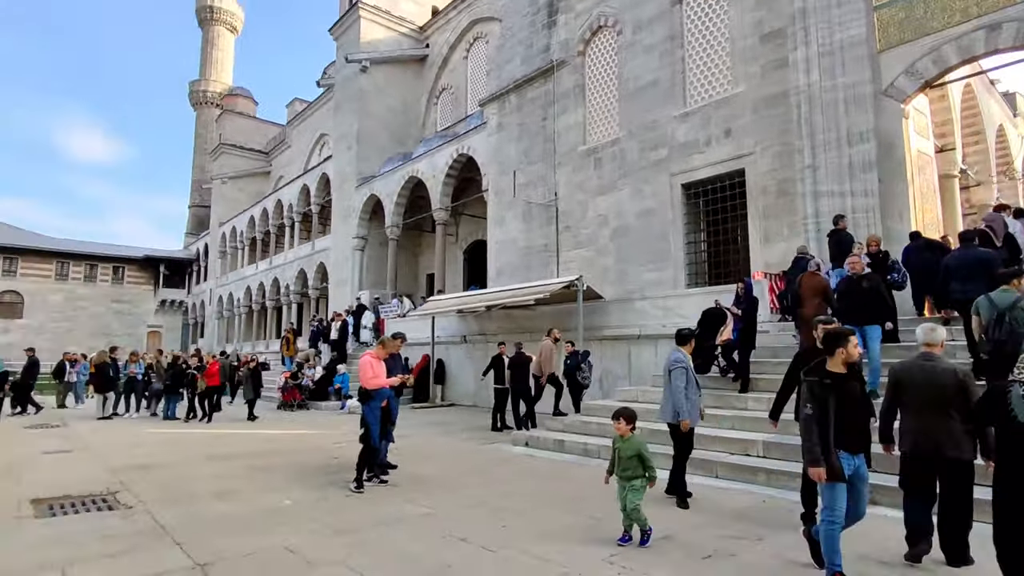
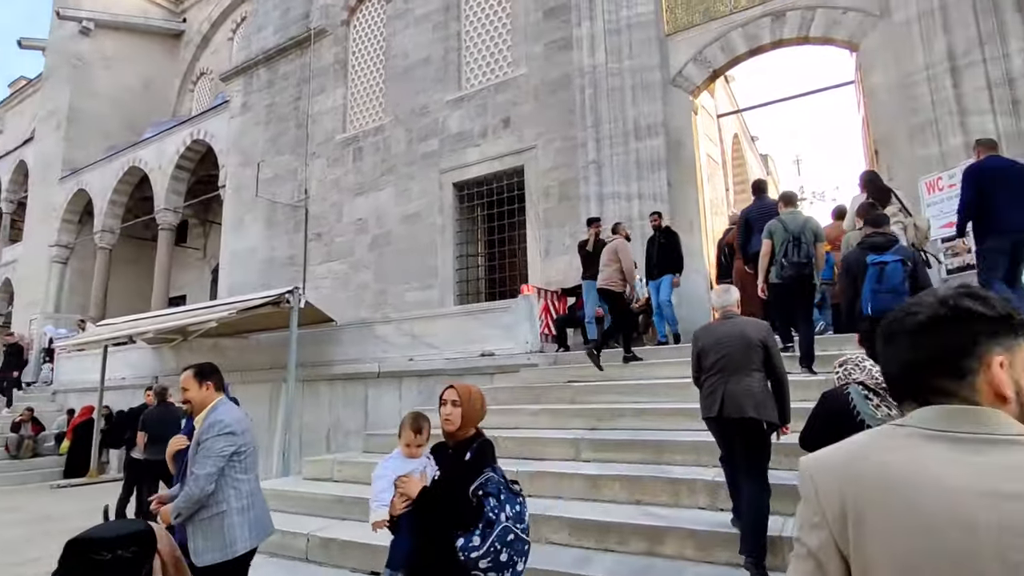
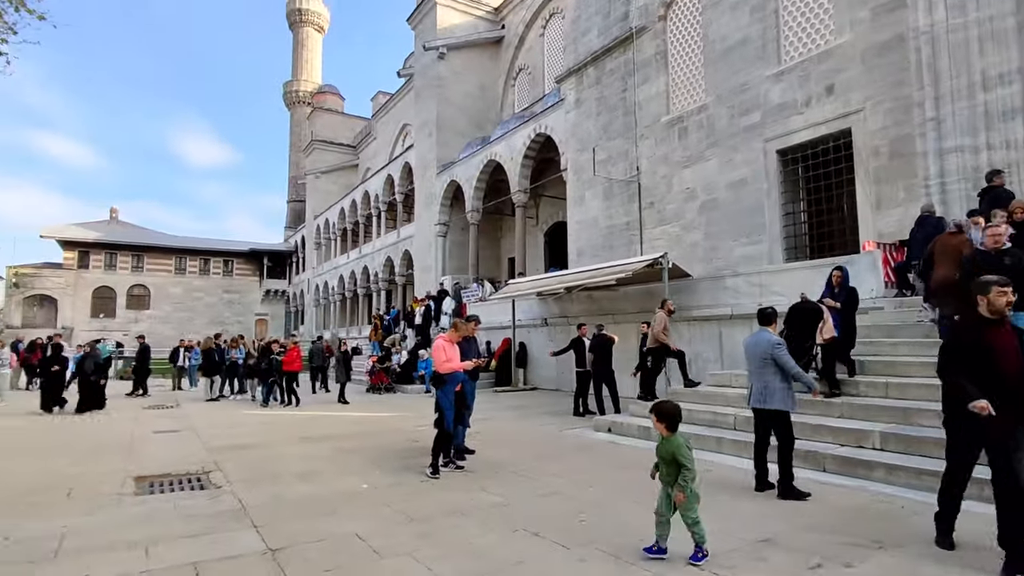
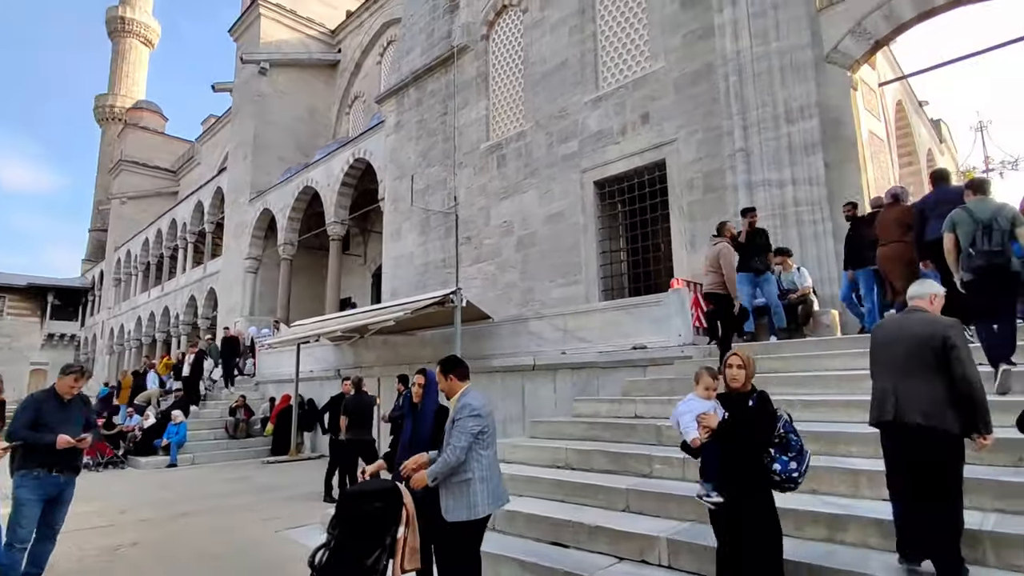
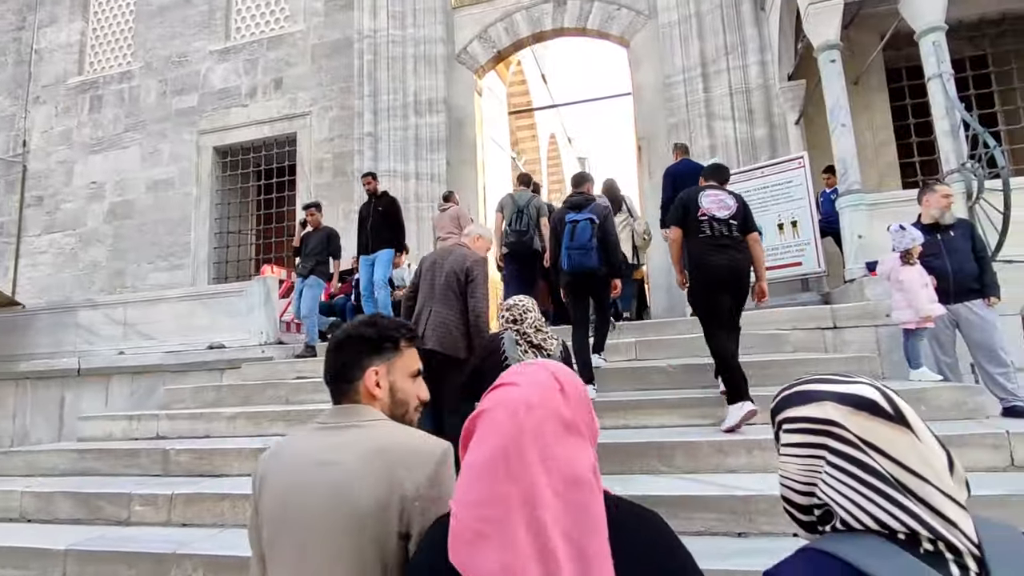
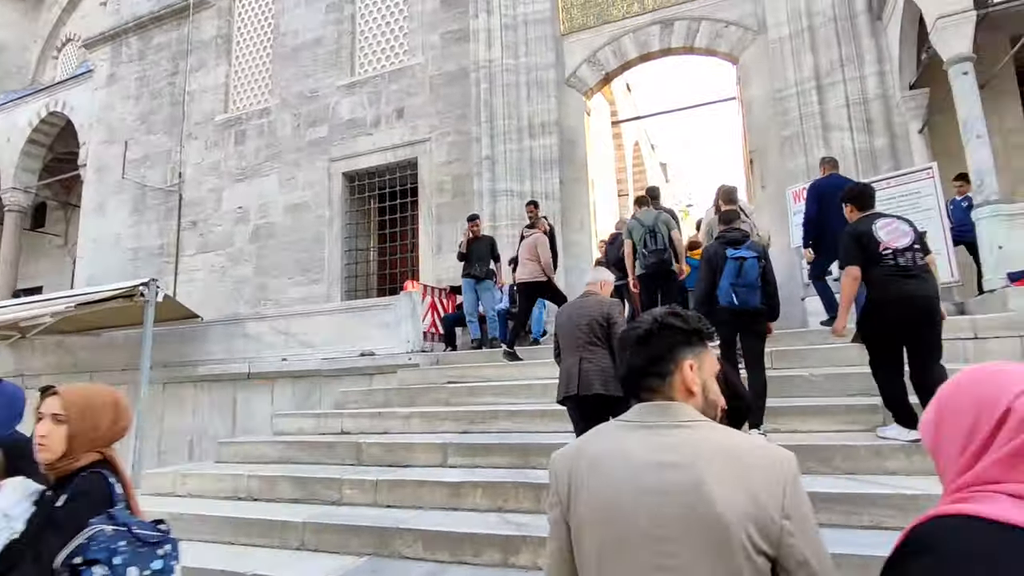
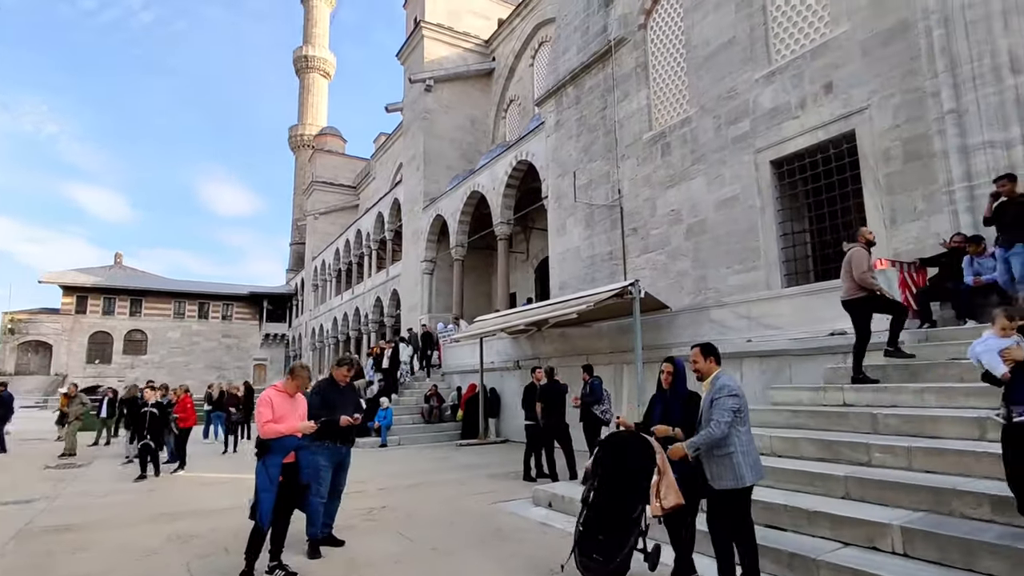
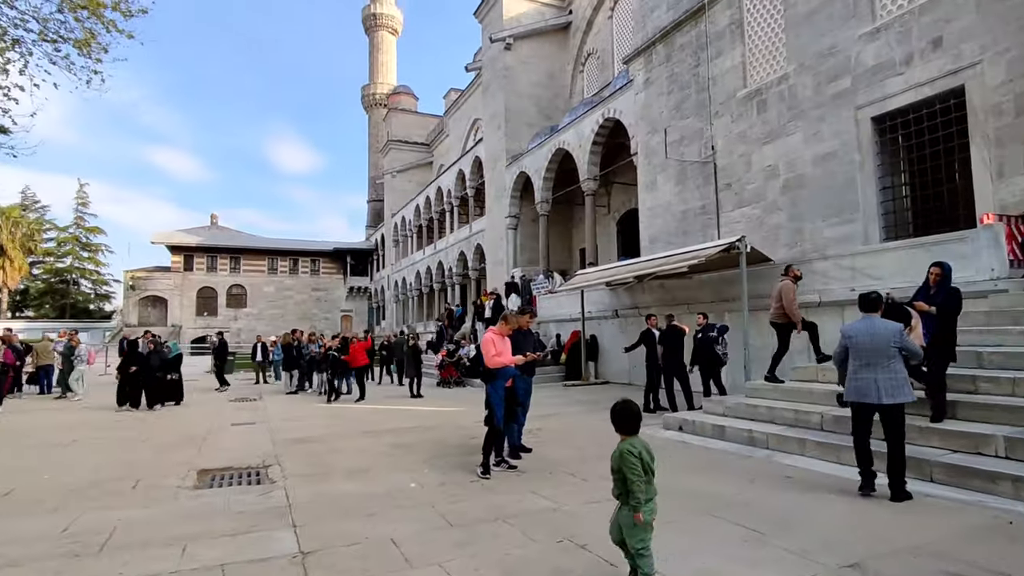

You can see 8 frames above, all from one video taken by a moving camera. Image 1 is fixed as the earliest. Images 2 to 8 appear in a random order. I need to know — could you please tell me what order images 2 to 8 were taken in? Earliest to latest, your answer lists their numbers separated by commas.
3, 8, 7, 4, 2, 6, 5
